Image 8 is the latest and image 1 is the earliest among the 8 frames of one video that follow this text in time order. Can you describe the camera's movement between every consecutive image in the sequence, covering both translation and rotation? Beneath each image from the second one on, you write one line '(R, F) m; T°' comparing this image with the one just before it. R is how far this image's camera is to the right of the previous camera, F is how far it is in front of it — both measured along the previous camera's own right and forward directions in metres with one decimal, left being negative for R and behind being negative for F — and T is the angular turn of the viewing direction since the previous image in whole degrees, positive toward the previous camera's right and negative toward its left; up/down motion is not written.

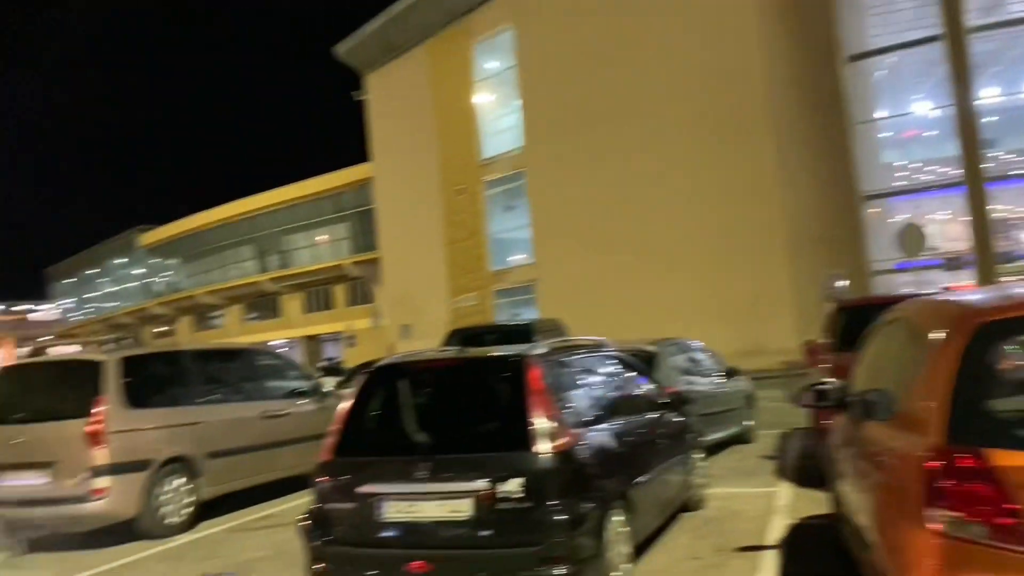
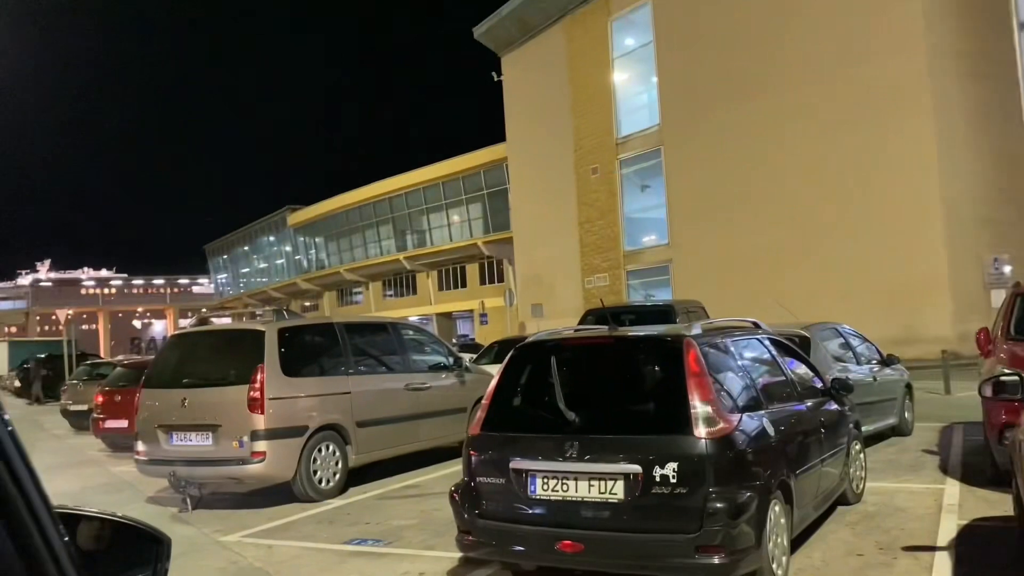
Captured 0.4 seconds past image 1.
(-0.2, +0.1) m; -9°
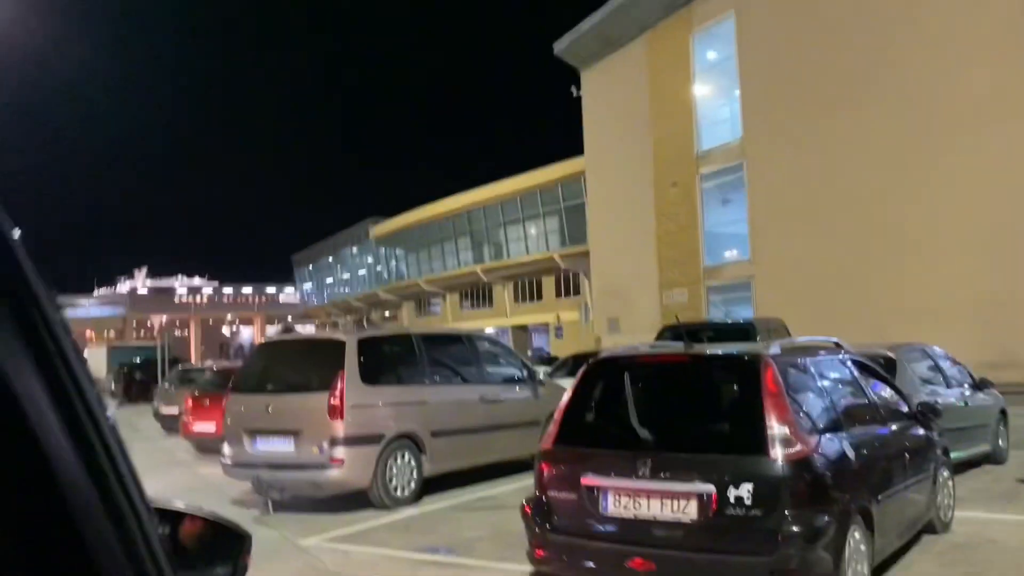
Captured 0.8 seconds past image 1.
(0.0, 0.0) m; -6°
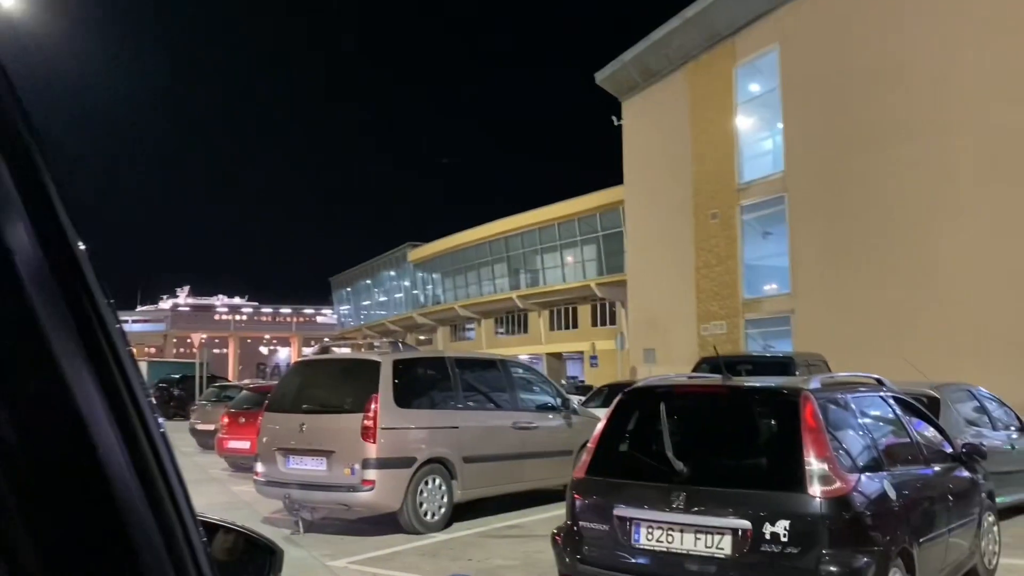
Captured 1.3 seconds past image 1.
(0.0, 0.0) m; -3°
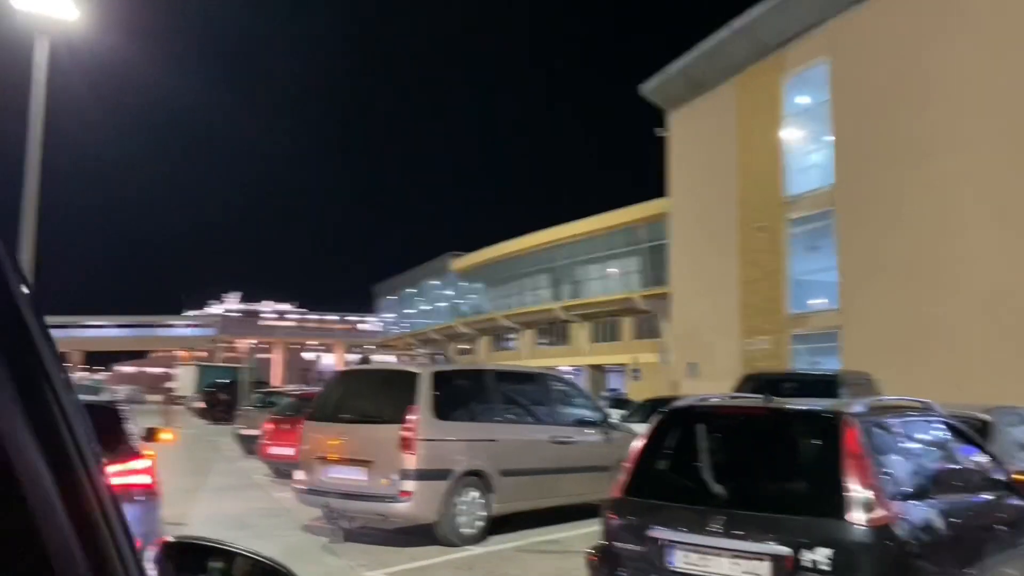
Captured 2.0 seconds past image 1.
(0.0, 0.0) m; -3°
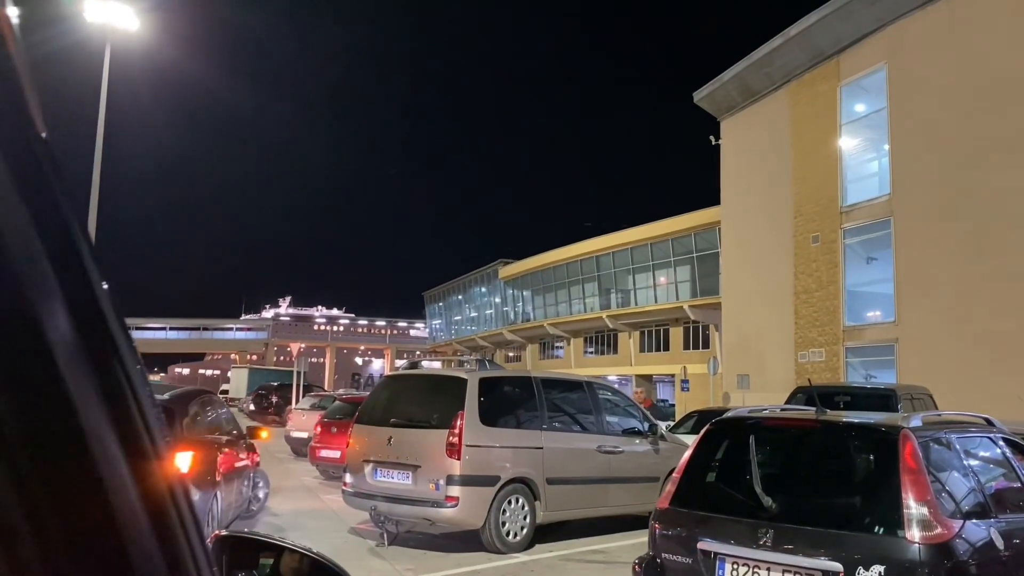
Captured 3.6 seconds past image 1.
(0.0, 0.0) m; -4°
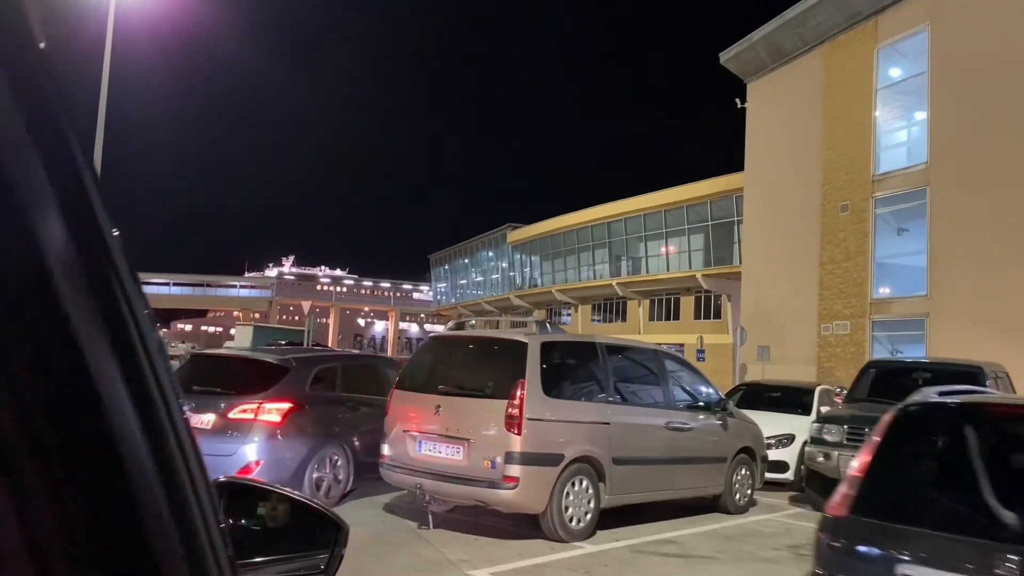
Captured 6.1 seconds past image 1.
(-0.6, +1.0) m; 0°
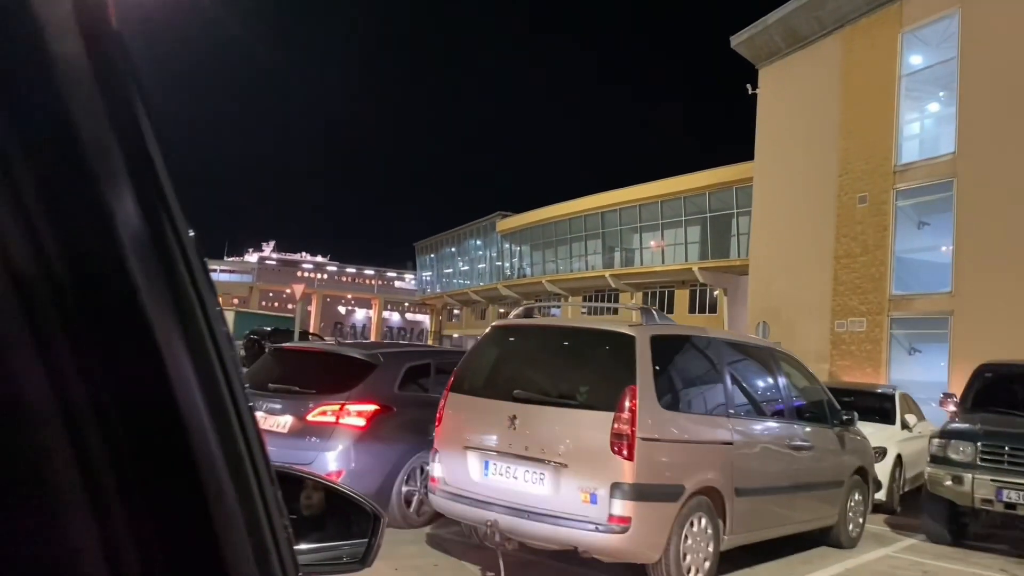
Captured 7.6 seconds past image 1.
(-0.9, +1.7) m; +2°
